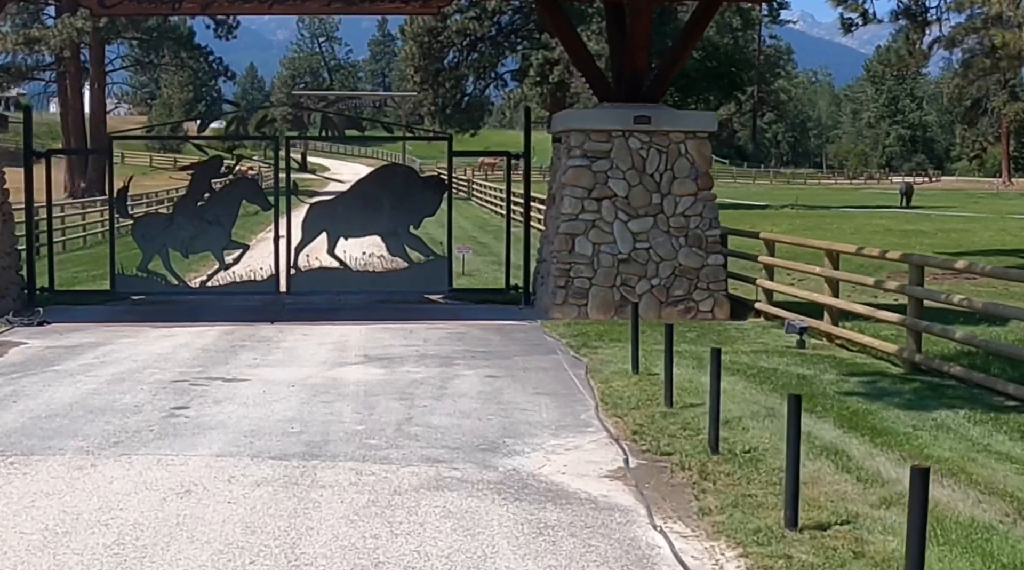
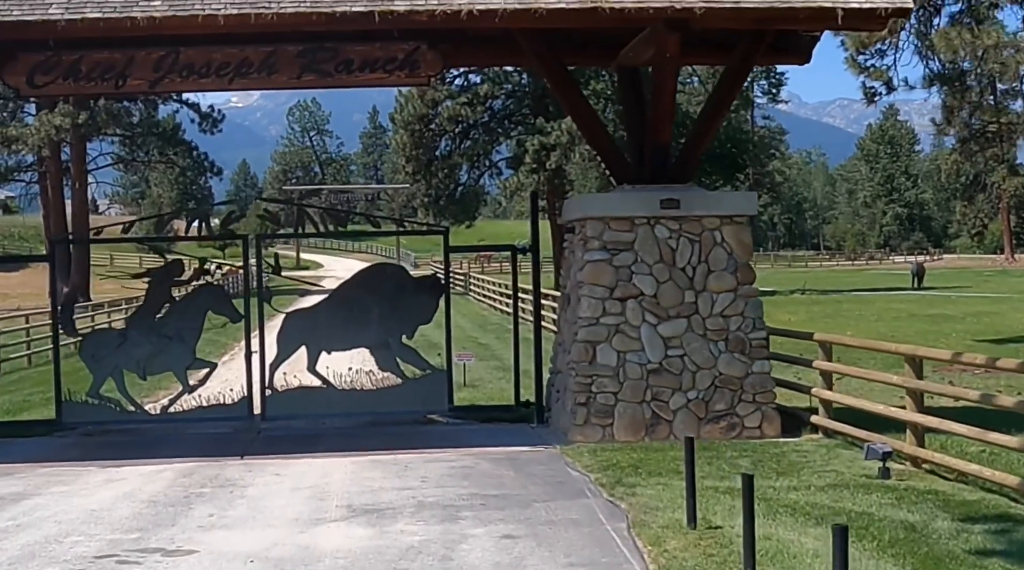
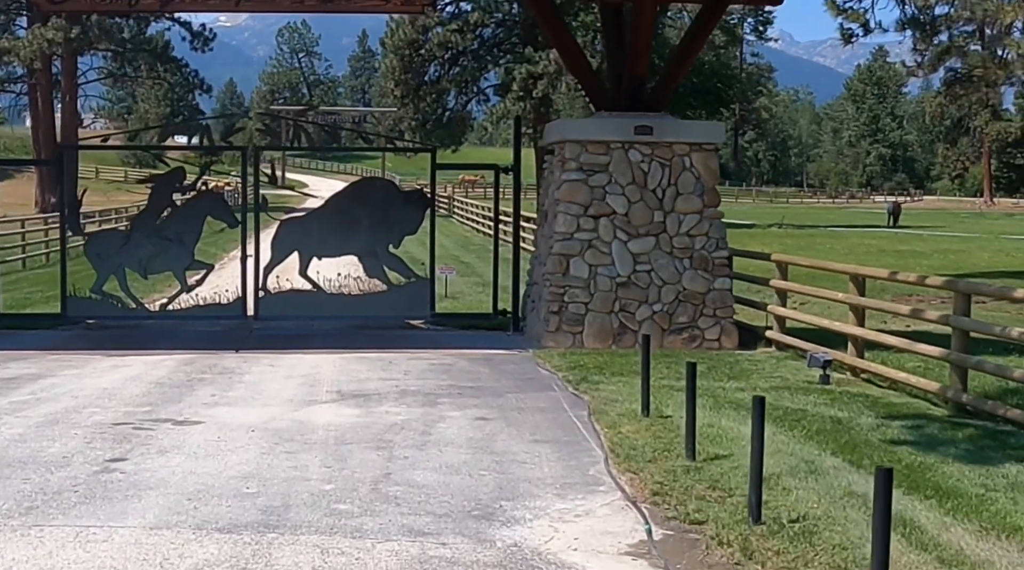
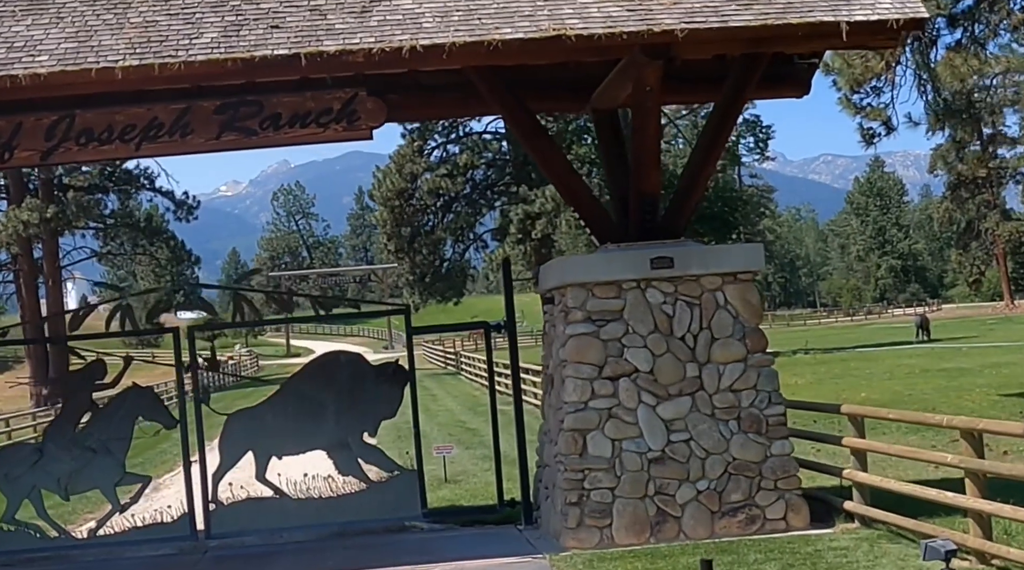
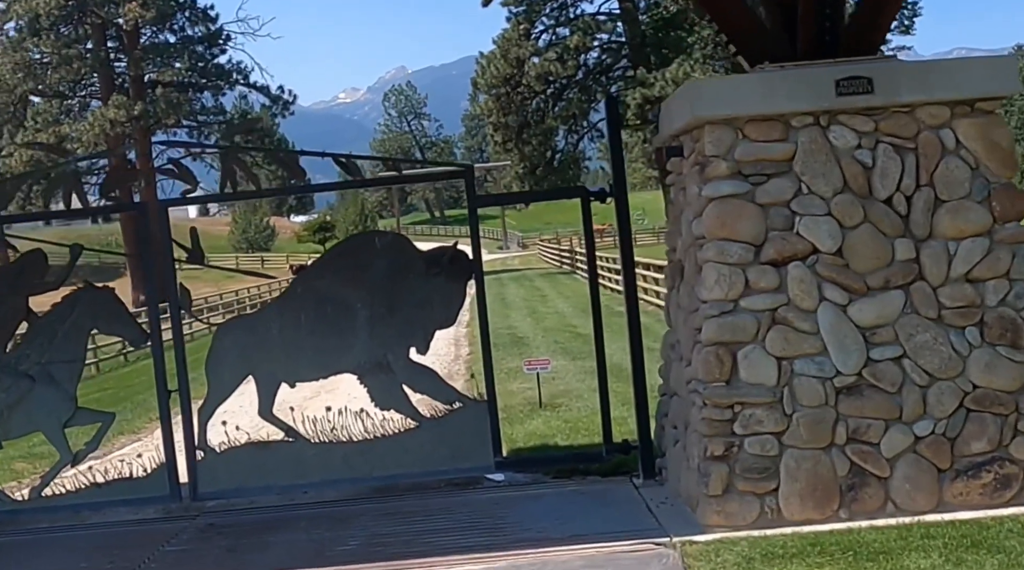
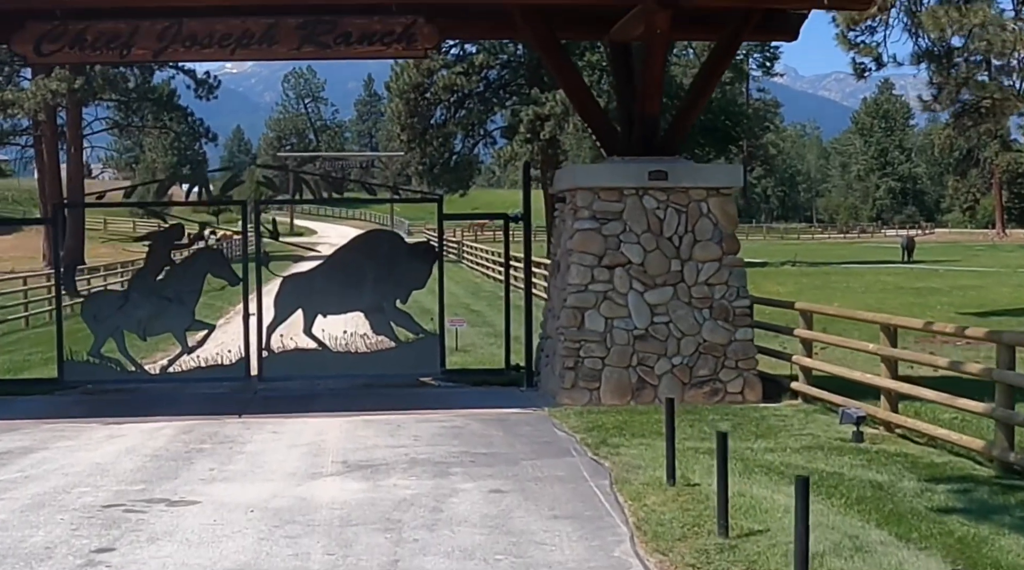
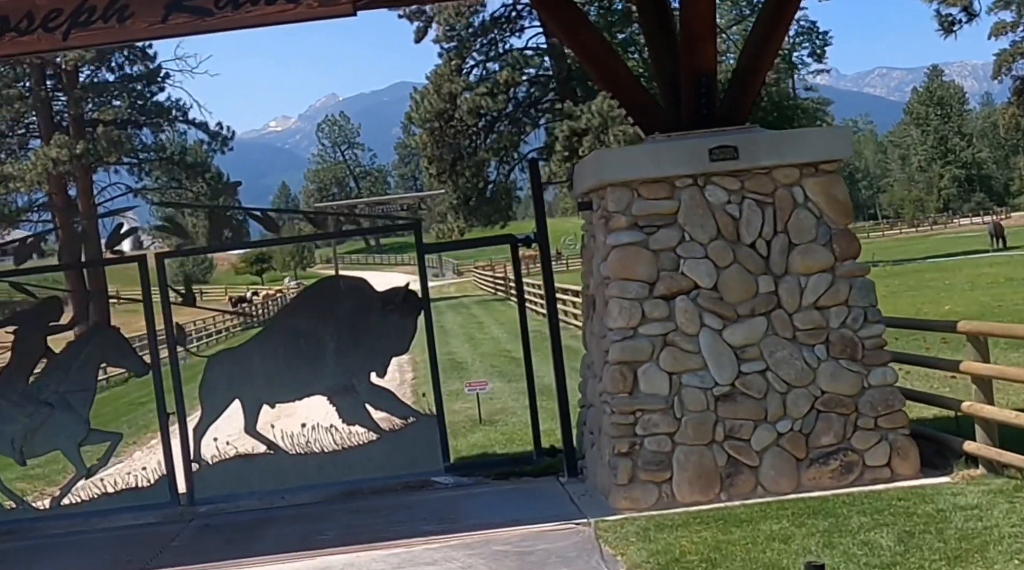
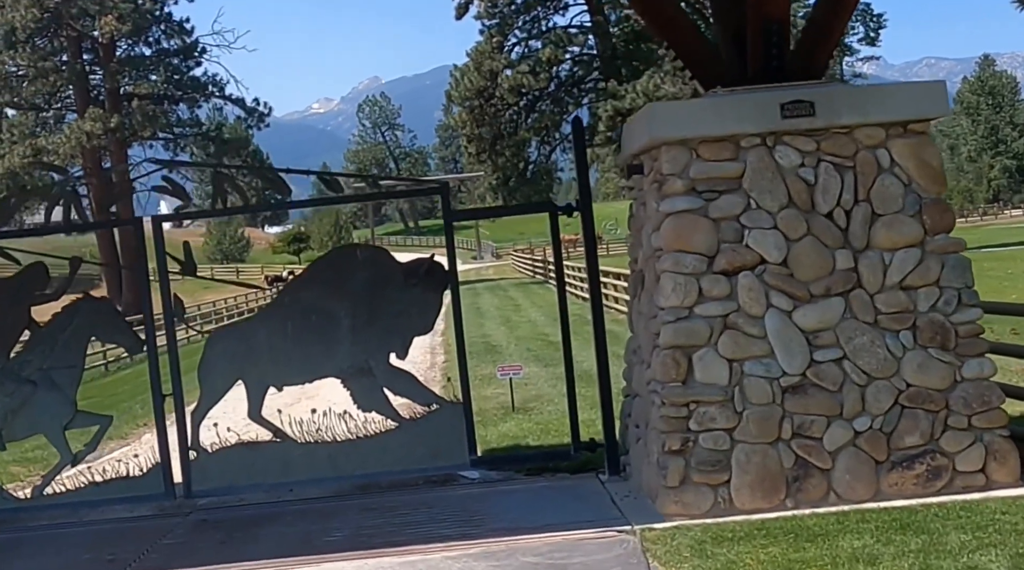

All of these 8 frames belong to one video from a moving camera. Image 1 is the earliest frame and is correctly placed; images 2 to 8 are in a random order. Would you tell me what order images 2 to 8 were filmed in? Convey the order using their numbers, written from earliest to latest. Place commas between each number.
3, 6, 2, 4, 7, 8, 5
